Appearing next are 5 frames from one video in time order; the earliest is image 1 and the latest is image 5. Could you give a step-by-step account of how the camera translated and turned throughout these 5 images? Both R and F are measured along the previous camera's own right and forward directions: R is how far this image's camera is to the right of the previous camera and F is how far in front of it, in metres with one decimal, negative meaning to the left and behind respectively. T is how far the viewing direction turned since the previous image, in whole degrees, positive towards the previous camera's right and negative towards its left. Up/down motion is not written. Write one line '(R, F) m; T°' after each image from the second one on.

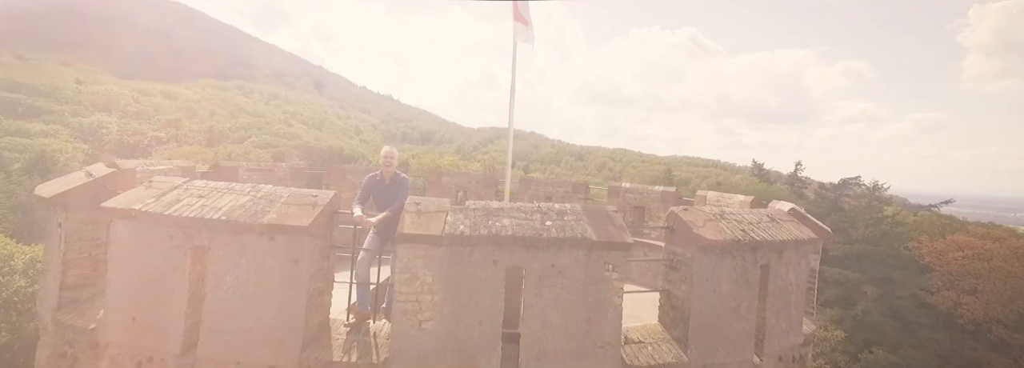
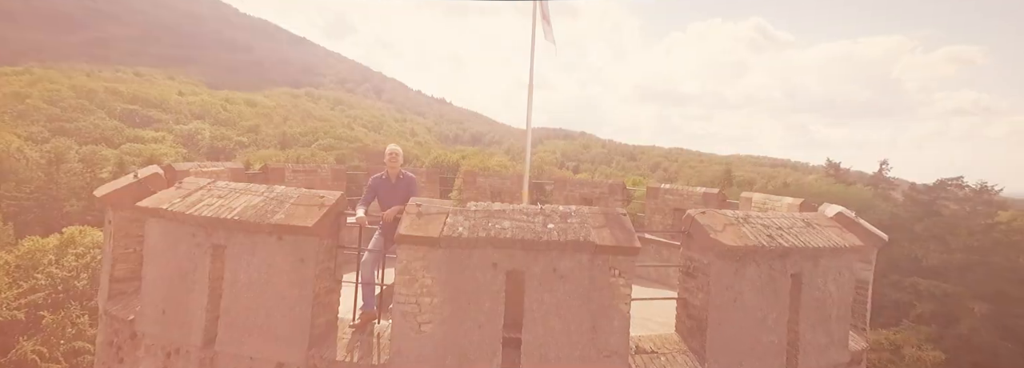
(+0.5, +0.1) m; -7°
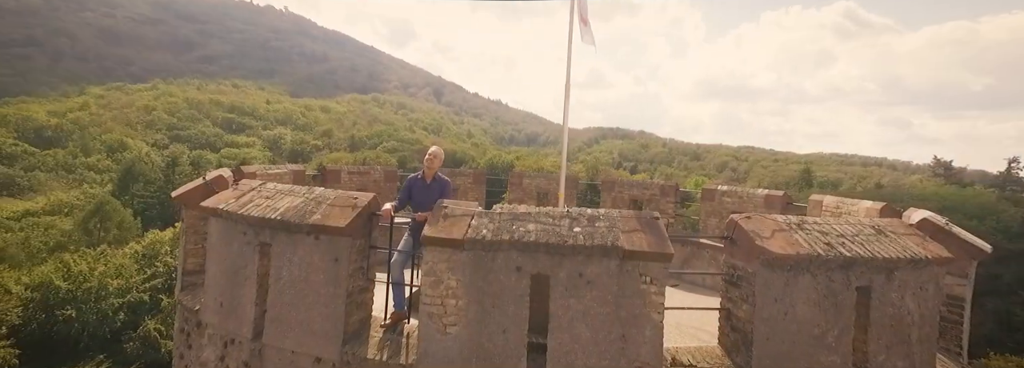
(+0.3, +0.1) m; -7°
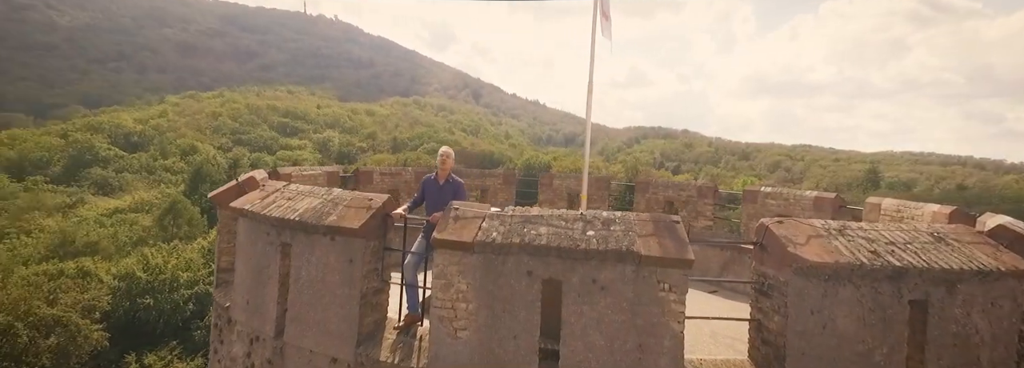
(+0.3, +0.1) m; -5°
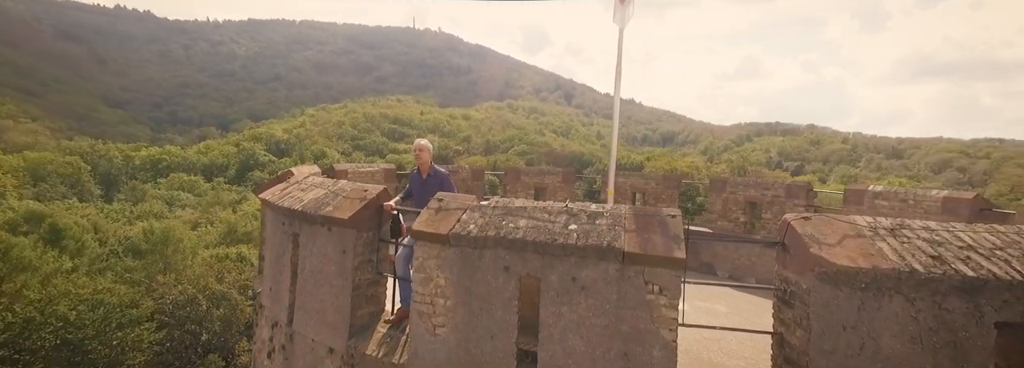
(+1.0, +0.4) m; -13°
